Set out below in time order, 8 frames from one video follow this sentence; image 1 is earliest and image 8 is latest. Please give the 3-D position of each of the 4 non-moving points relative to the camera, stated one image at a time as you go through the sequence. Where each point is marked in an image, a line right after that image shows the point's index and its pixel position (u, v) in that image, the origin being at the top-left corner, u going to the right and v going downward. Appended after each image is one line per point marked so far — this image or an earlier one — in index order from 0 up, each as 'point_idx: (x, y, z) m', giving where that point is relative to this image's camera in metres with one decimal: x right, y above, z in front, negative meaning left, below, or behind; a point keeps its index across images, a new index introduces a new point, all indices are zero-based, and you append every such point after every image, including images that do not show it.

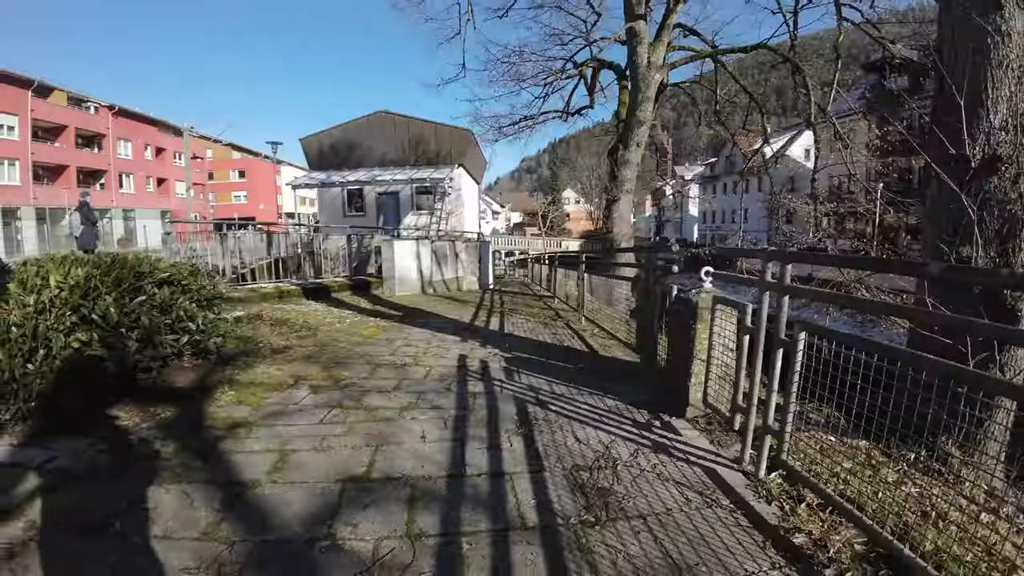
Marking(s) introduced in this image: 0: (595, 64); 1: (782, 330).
0: (+1.9, +5.1, +12.1) m
1: (+1.2, -0.2, +2.3) m
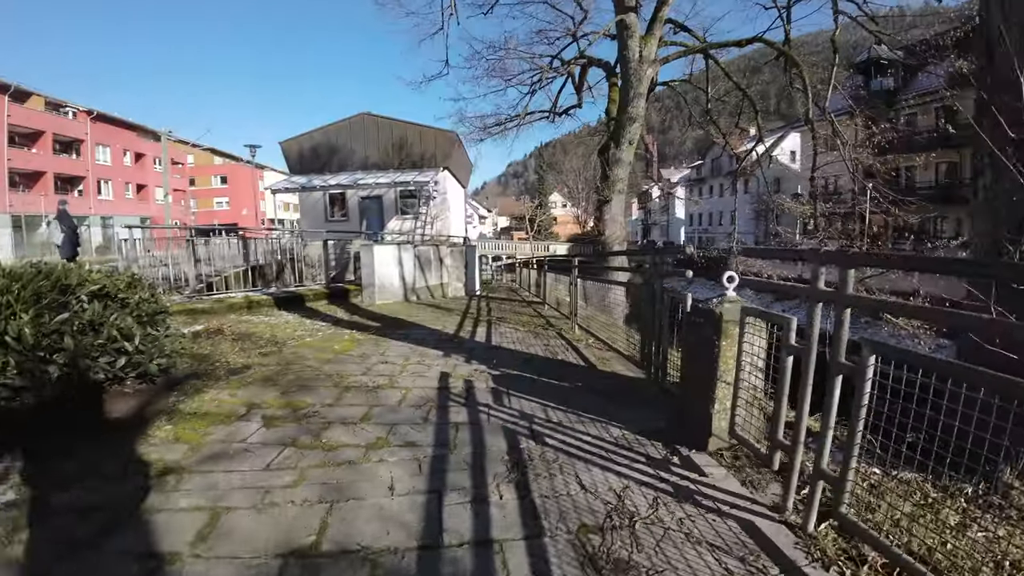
0: (+1.5, +5.0, +11.7) m
1: (+1.2, -0.2, +1.9) m
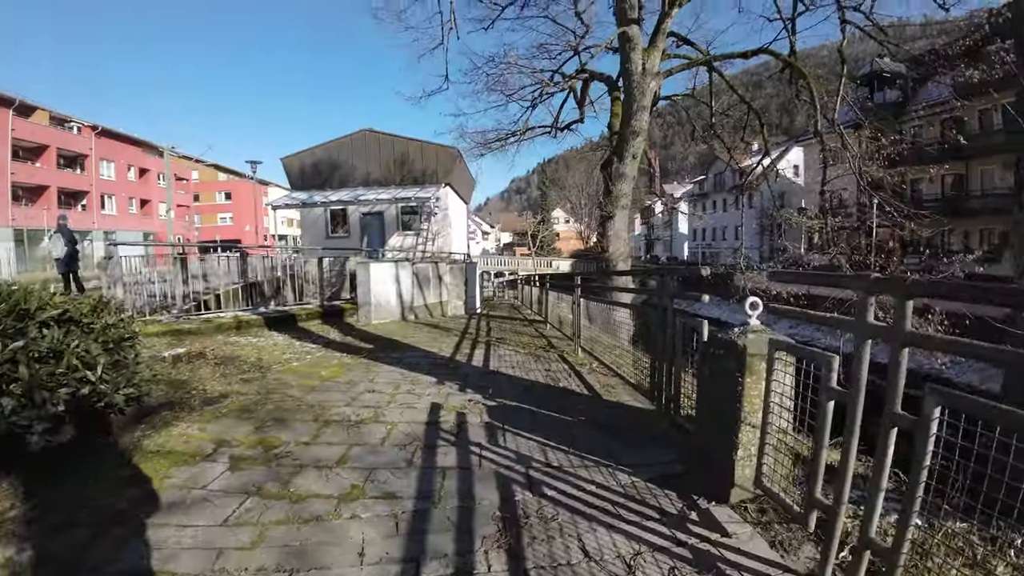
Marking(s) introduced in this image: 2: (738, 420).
0: (+1.6, +4.6, +11.6) m
1: (+1.1, -0.3, +1.6) m
2: (+0.9, -0.5, +2.1) m
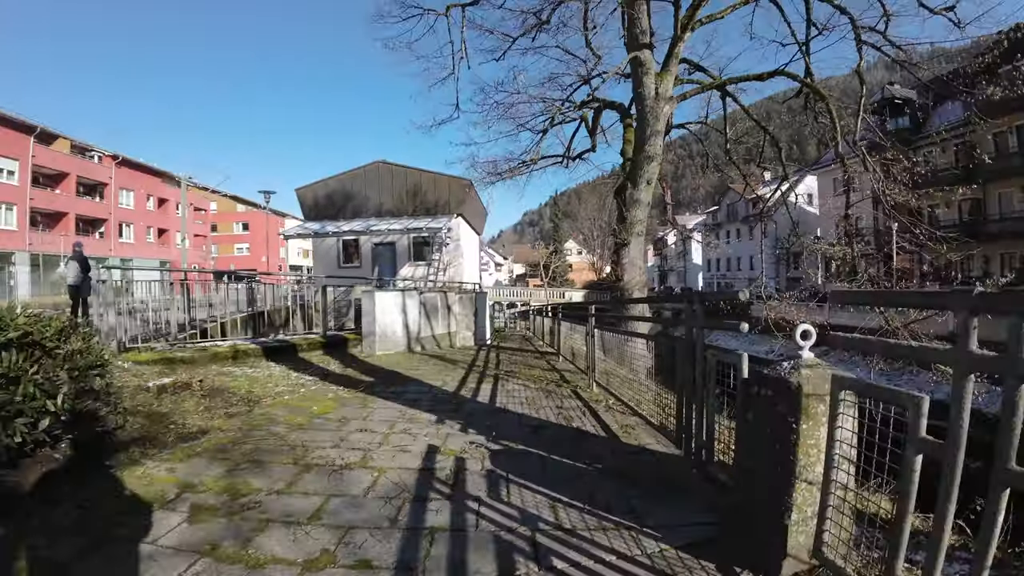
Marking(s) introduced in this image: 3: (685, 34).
0: (+1.8, +3.9, +11.5) m
1: (+1.1, -0.4, +1.2) m
2: (+0.9, -0.6, +1.8) m
3: (+2.7, +4.0, +8.3) m
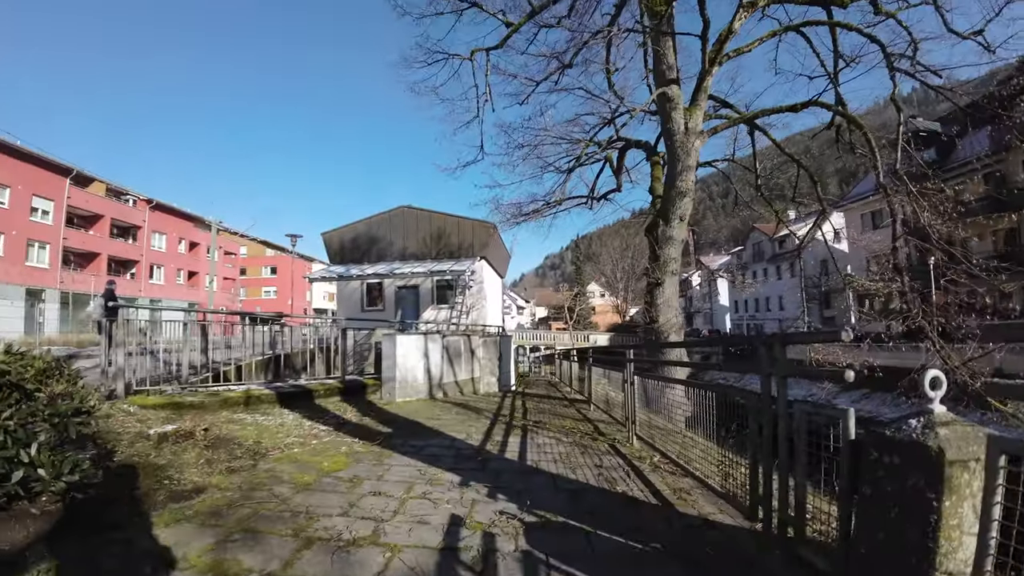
0: (+2.3, +3.0, +11.3) m
1: (+1.2, -0.4, +0.7) m
2: (+1.0, -0.7, +1.3) m
3: (+3.1, +3.4, +8.1) m
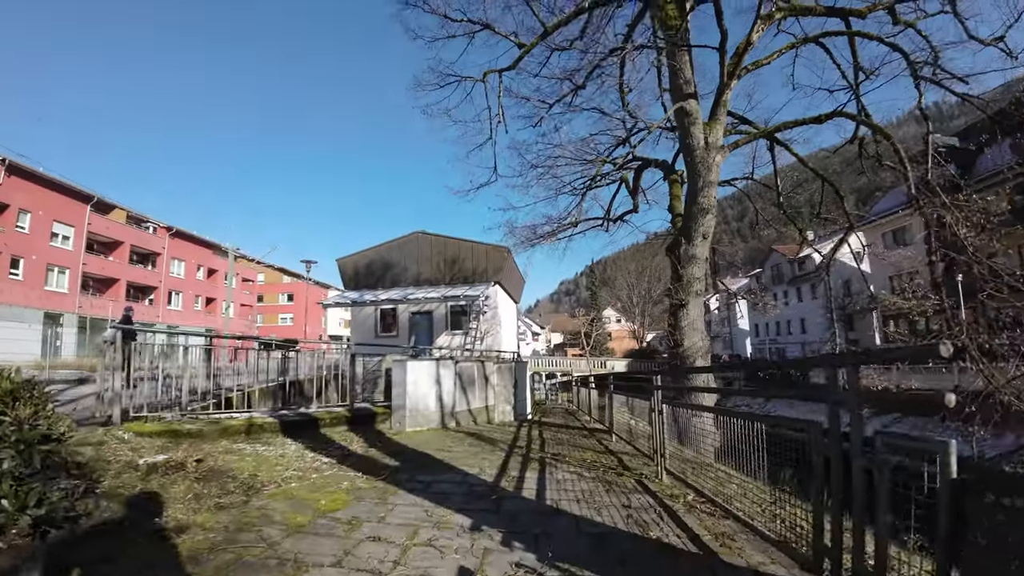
0: (+2.6, +2.6, +11.0) m
1: (+1.2, -0.4, +0.4) m
2: (+1.1, -0.7, +0.9) m
3: (+3.3, +3.0, +7.9) m
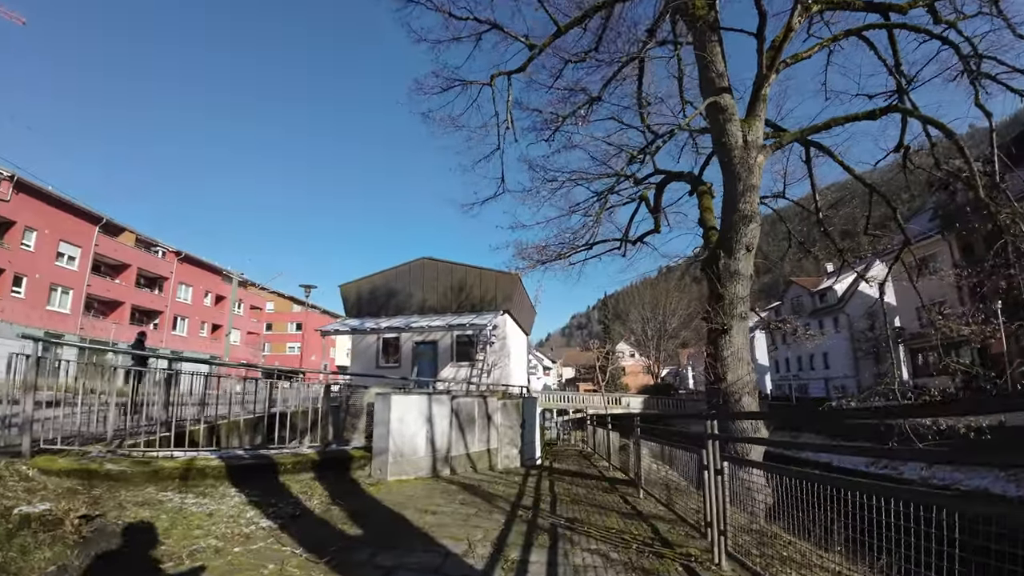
0: (+2.8, +2.0, +10.1) m
1: (+1.2, -0.2, -0.8) m
2: (+1.0, -0.6, -0.2) m
3: (+3.4, +2.7, +6.9) m
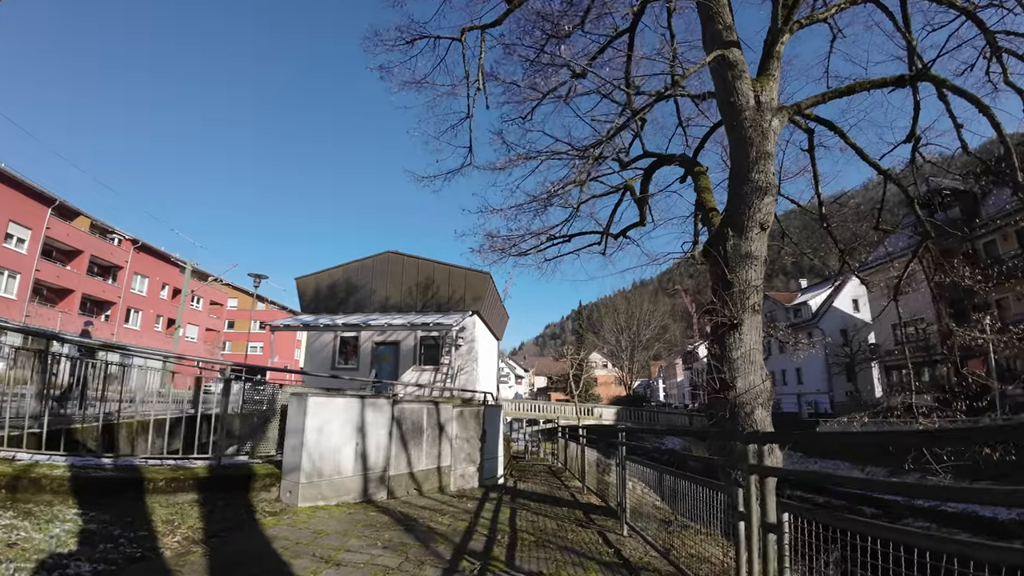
0: (+2.3, +2.1, +9.0) m
1: (+1.1, 0.0, -1.9) m
2: (+0.9, -0.3, -1.4) m
3: (+3.0, +2.8, +5.9) m
